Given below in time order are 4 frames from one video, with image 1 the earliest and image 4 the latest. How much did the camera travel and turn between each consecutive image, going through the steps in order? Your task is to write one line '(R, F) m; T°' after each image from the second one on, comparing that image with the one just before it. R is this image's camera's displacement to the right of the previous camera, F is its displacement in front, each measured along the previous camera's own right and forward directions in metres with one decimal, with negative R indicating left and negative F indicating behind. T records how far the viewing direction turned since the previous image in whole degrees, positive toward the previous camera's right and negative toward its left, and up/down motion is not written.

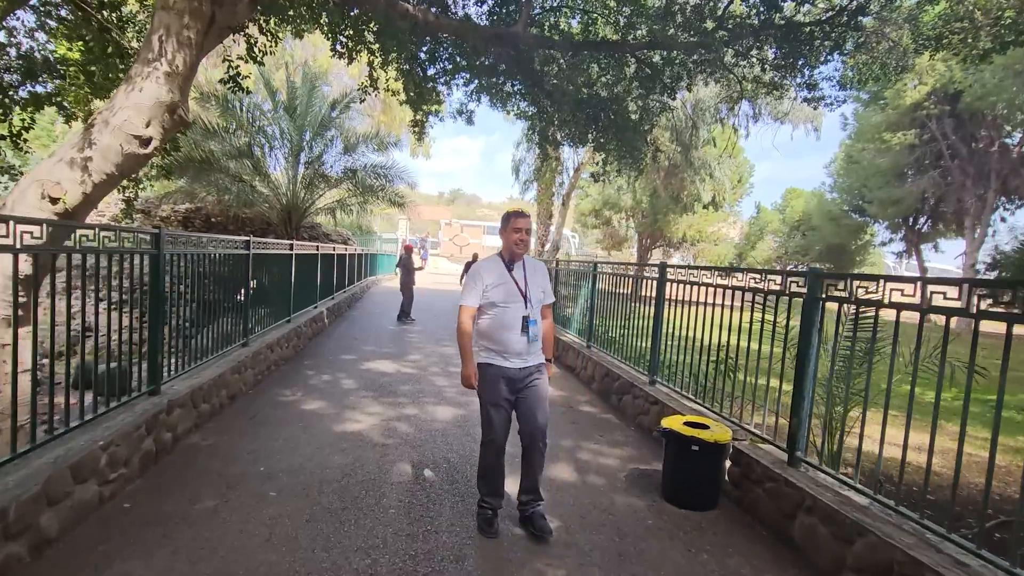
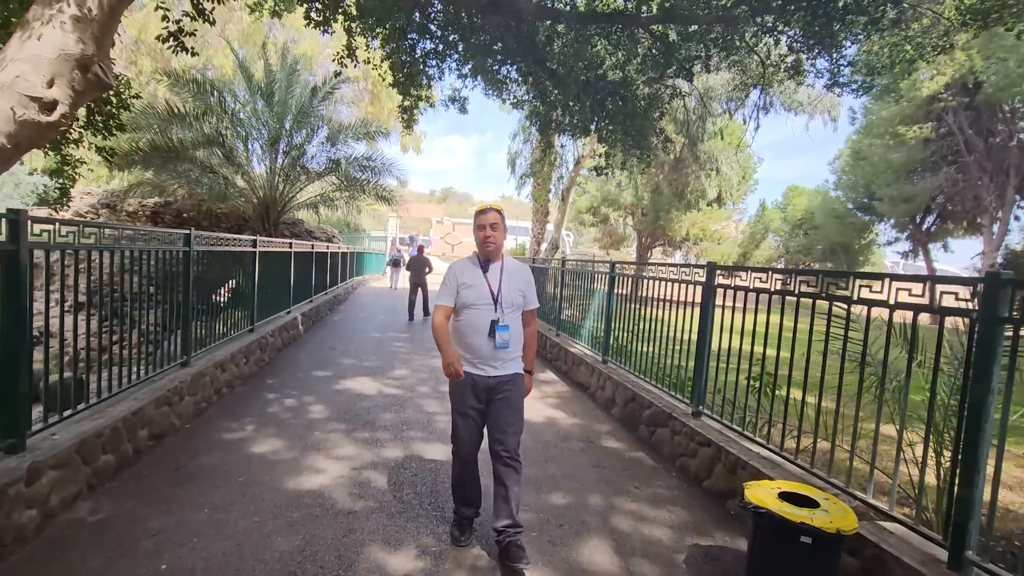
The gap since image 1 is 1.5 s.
(-0.1, +1.2) m; +1°
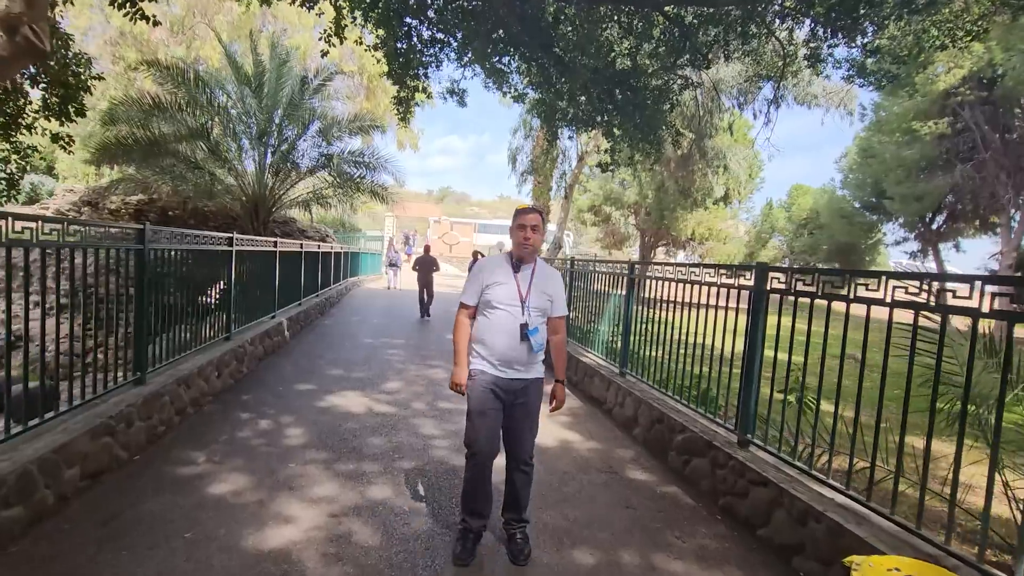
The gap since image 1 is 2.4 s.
(-0.1, +0.7) m; 0°
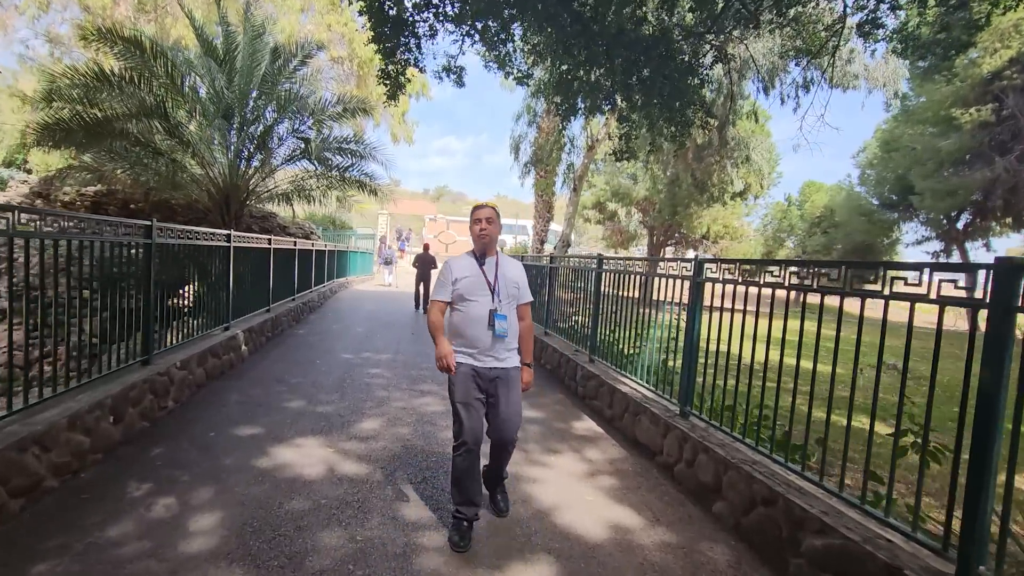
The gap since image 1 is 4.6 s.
(-0.2, +1.7) m; 0°
